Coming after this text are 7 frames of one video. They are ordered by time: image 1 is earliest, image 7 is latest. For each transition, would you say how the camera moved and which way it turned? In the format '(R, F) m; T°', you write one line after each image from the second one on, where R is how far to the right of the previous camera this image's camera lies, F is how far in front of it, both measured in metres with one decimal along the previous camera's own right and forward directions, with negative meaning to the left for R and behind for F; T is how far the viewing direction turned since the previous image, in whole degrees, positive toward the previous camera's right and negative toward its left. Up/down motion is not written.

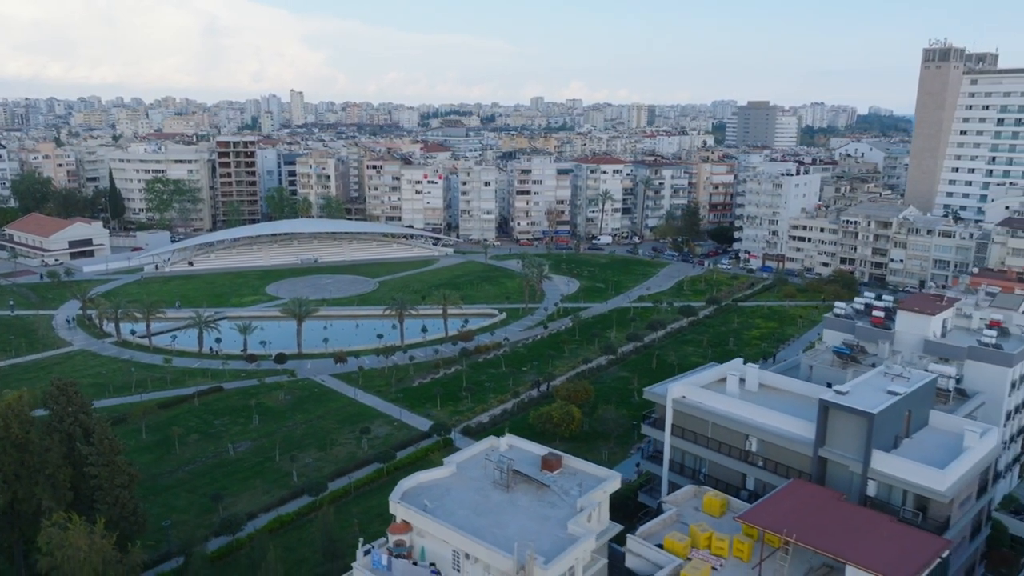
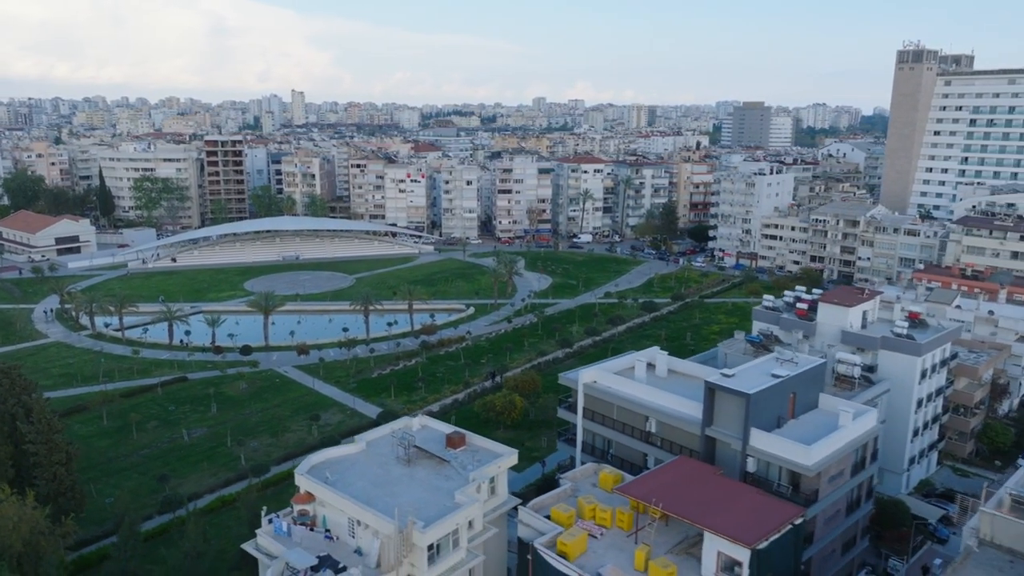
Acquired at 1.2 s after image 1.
(+3.6, -1.5) m; 0°
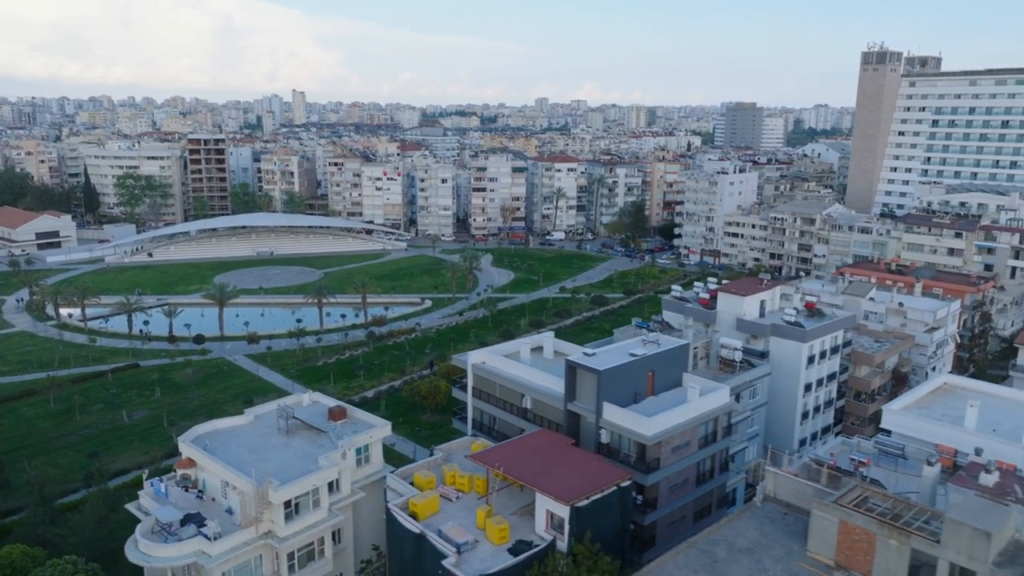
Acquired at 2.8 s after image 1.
(+5.1, -1.9) m; 0°
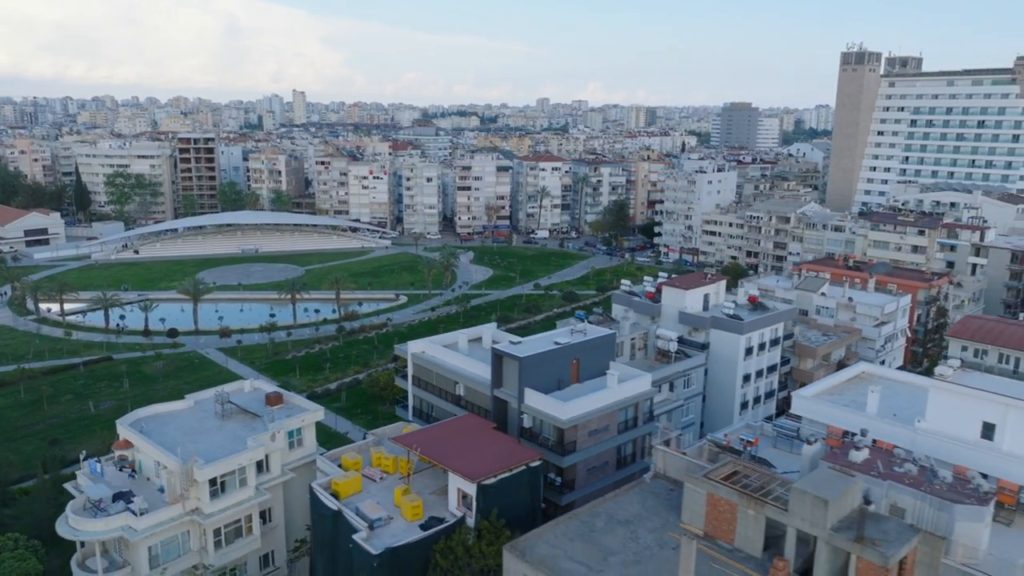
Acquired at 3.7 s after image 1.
(+3.1, -1.1) m; 0°
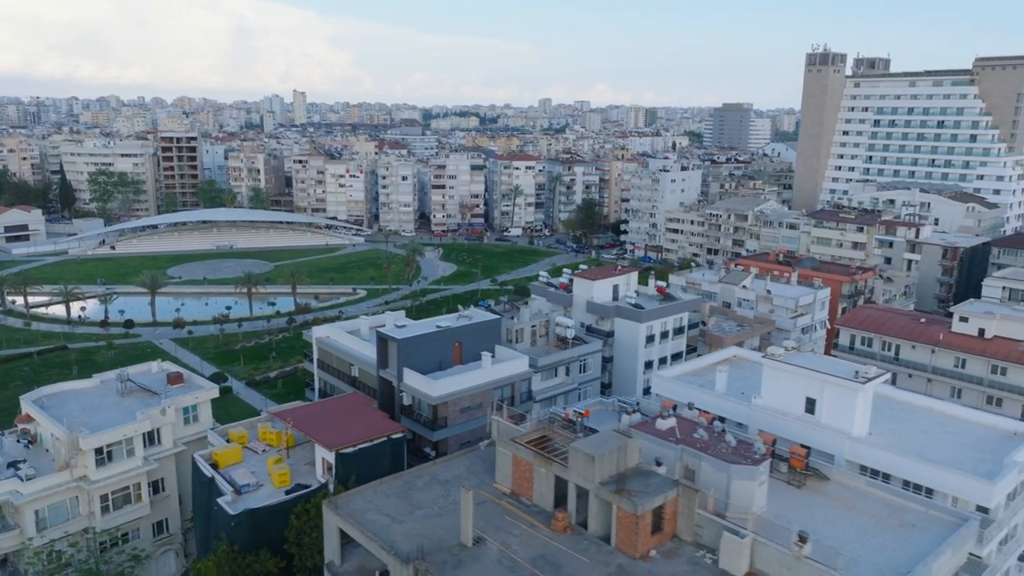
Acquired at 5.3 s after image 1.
(+5.3, -1.8) m; 0°
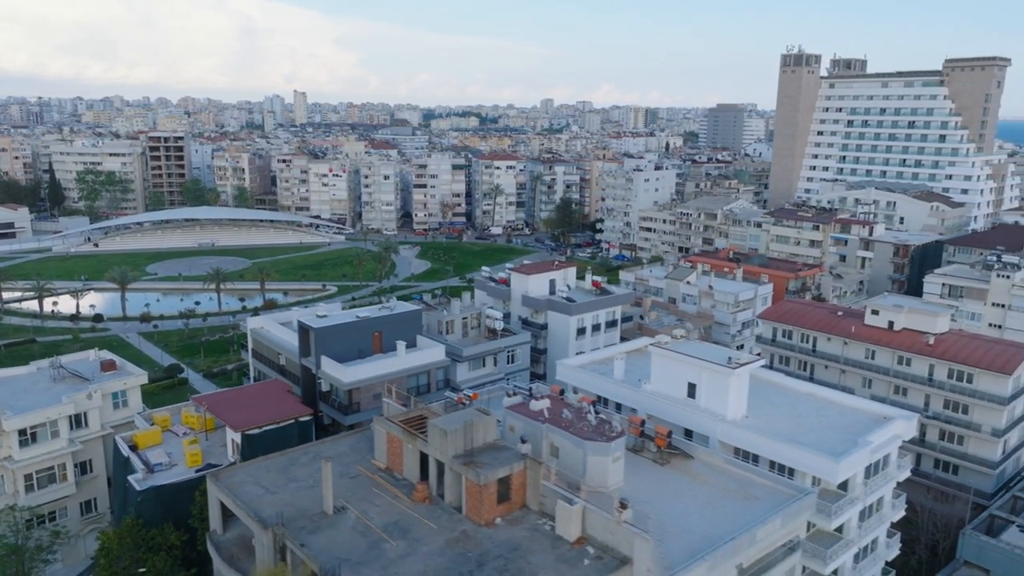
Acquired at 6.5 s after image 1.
(+4.0, -1.3) m; 0°
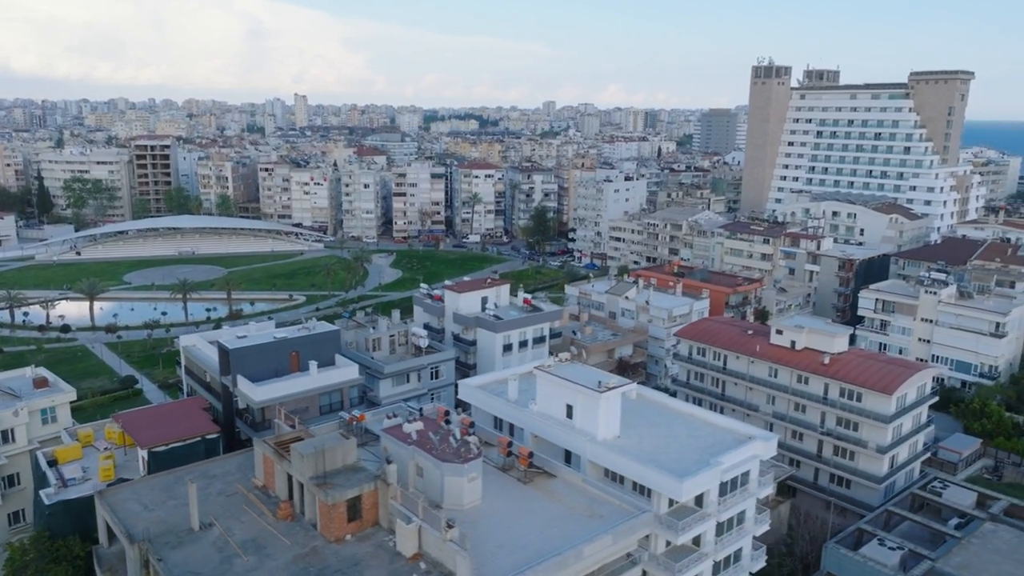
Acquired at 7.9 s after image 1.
(+4.6, -1.7) m; 0°
